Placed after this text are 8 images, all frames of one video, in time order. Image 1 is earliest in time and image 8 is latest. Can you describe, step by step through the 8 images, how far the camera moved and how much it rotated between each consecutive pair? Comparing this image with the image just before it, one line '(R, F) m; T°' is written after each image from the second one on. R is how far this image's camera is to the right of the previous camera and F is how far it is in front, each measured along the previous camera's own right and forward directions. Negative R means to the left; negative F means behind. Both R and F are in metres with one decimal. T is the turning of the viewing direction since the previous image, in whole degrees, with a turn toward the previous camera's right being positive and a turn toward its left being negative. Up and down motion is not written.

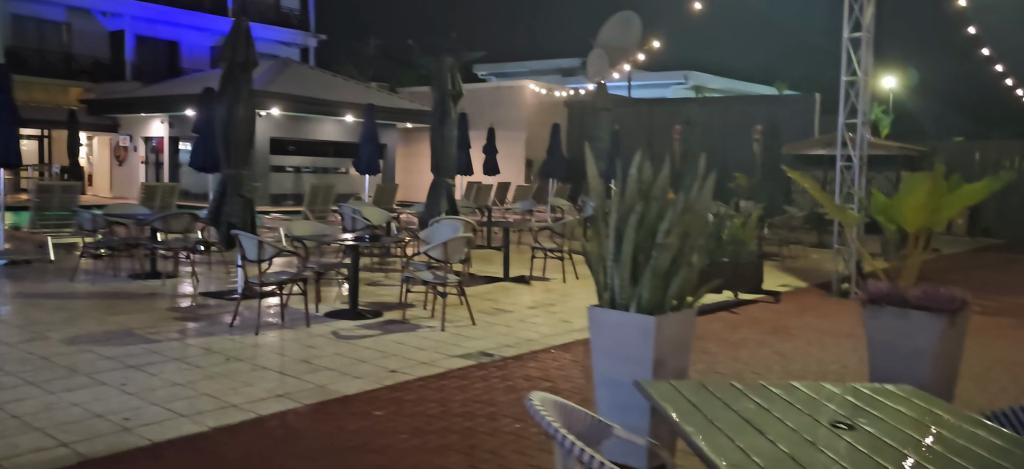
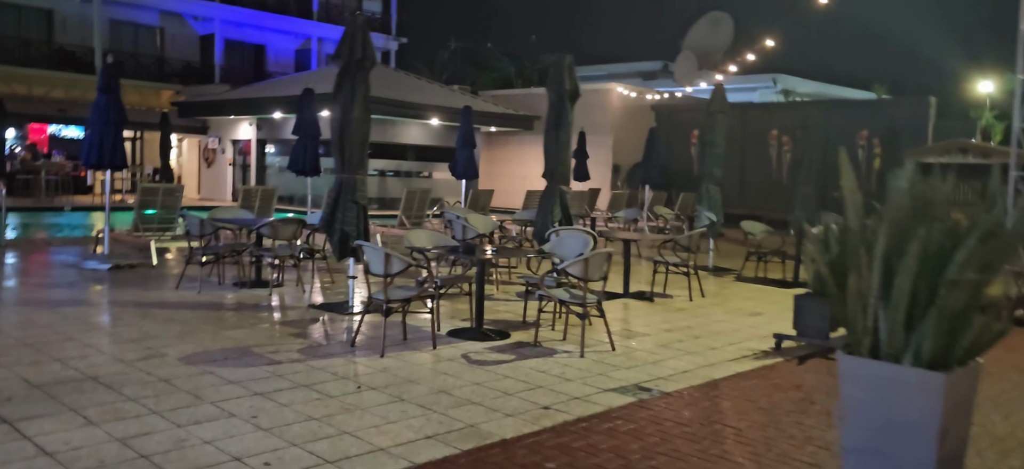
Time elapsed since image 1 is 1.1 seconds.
(-0.4, +0.5) m; -5°
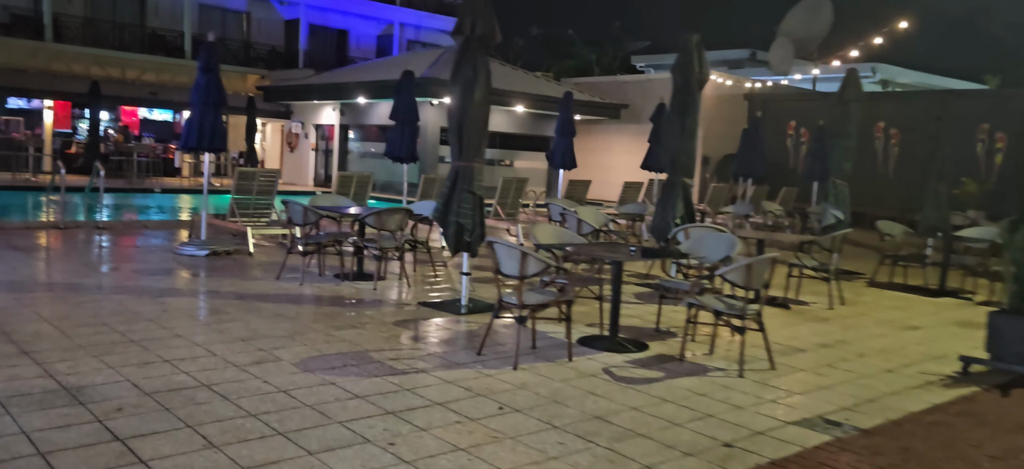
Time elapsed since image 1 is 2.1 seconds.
(-0.4, +0.5) m; -5°
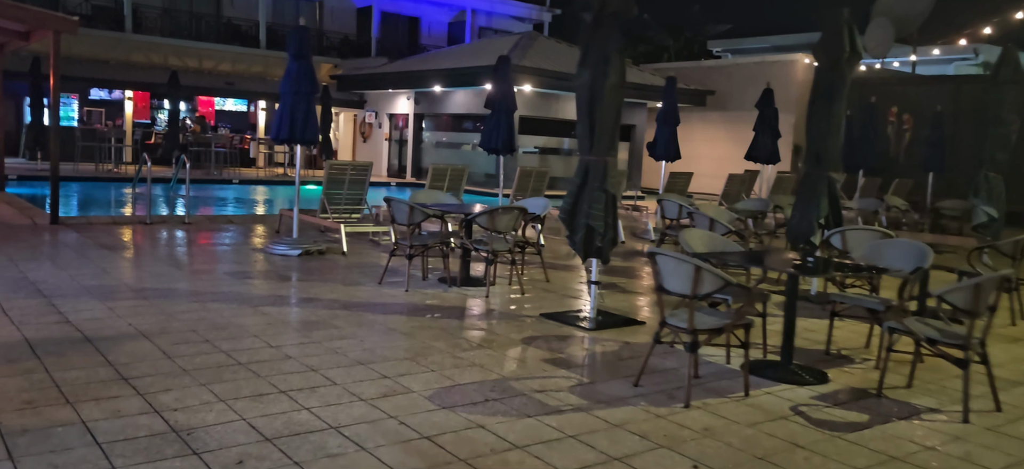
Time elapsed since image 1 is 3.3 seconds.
(-0.4, +0.6) m; -4°
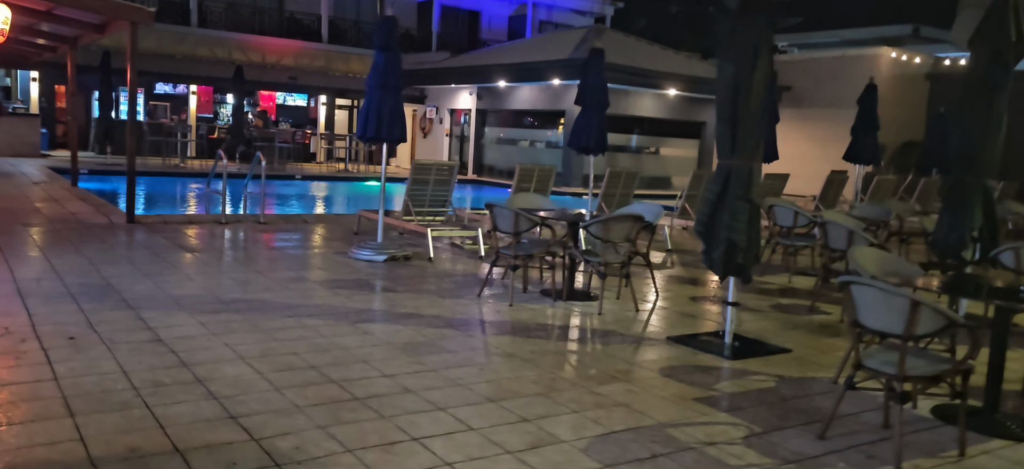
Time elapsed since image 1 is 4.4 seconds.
(-0.4, +0.5) m; -3°
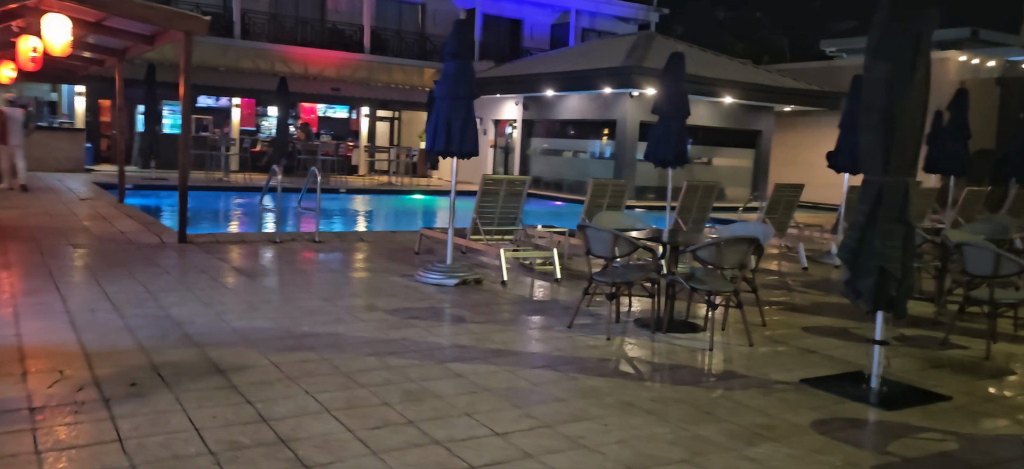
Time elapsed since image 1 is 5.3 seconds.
(-0.4, +0.6) m; -2°
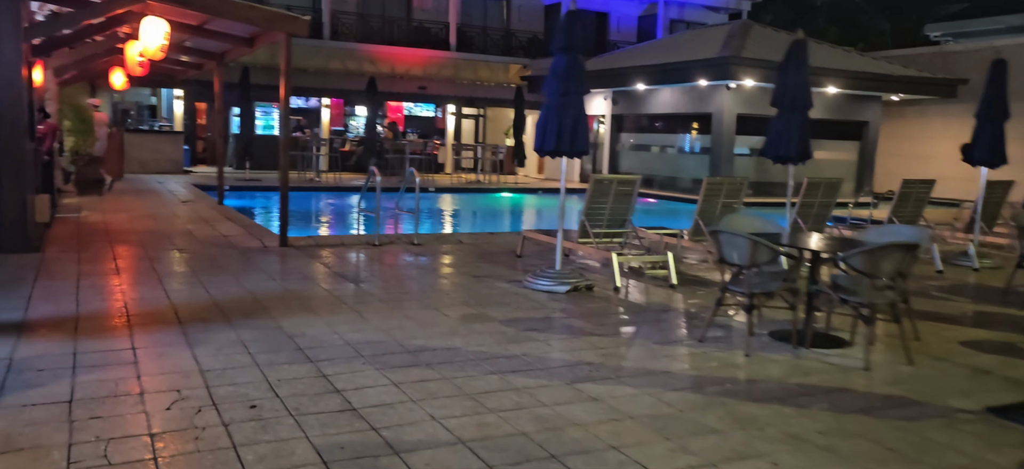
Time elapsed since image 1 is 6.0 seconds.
(-0.3, +0.4) m; -5°
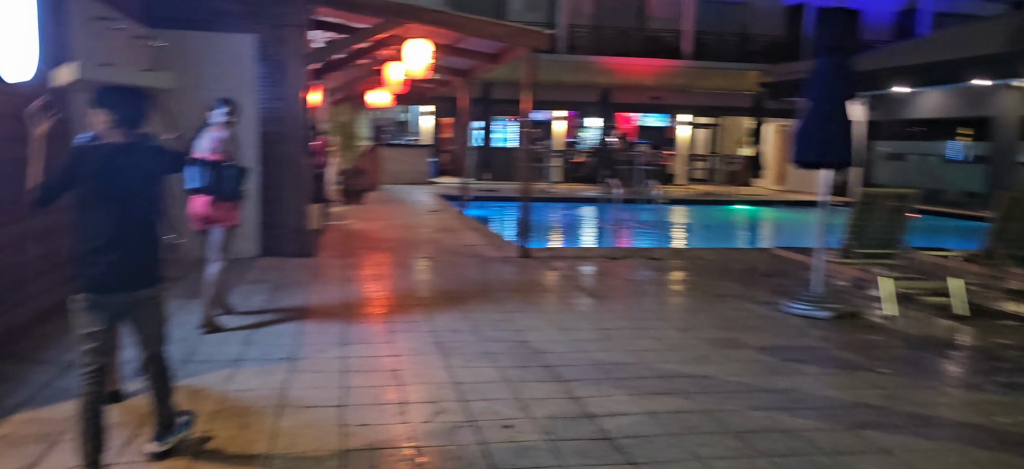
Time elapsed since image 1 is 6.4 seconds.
(-0.2, +0.2) m; -15°
